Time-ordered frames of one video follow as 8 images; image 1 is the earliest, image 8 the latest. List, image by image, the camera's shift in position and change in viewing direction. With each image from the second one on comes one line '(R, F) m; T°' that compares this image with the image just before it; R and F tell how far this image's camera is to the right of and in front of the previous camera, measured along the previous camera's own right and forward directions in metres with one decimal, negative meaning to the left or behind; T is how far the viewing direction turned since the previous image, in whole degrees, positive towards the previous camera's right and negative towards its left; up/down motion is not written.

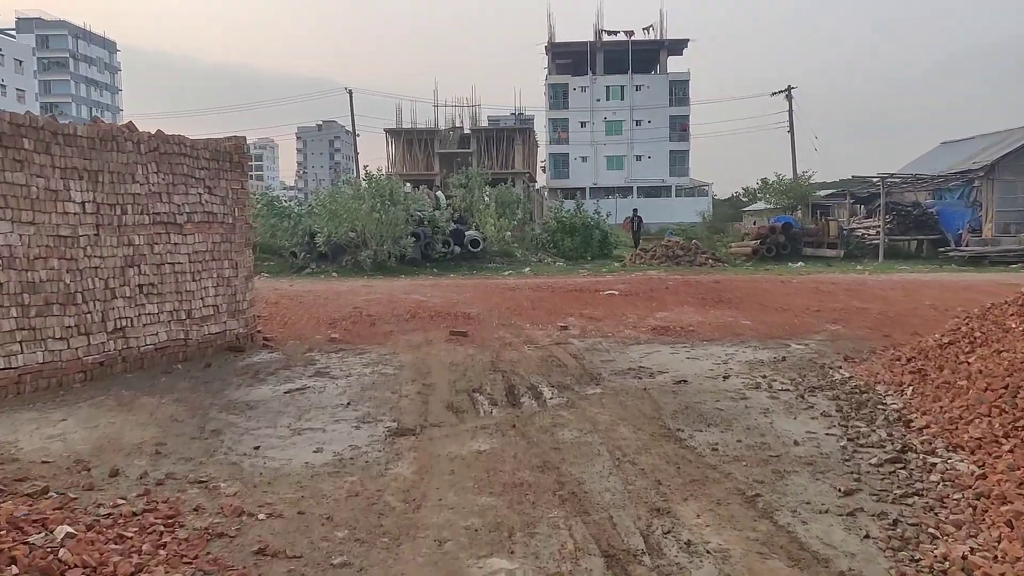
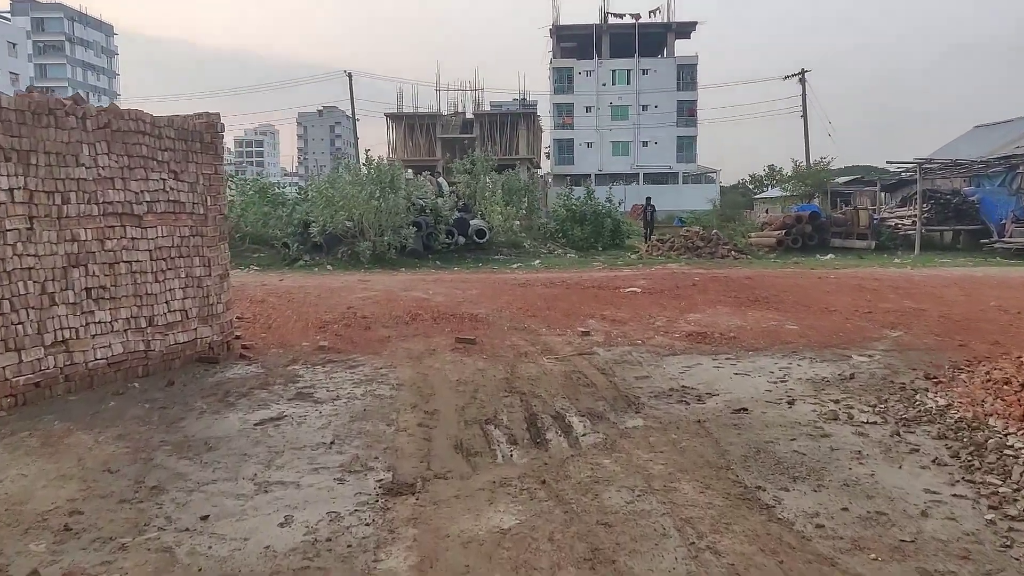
(-0.1, +1.2) m; 0°
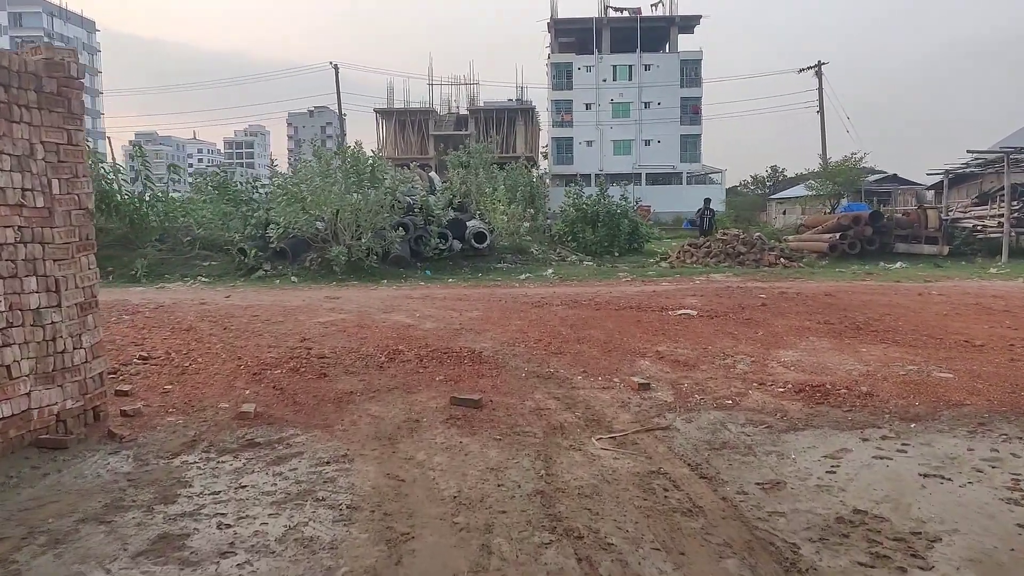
(-0.2, +2.8) m; 0°
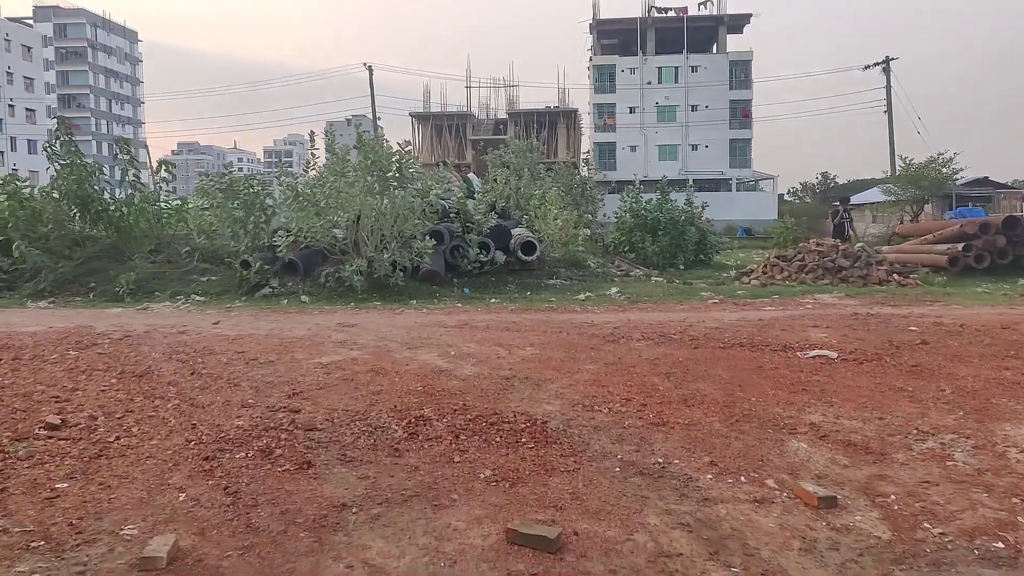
(-0.3, +2.3) m; -3°
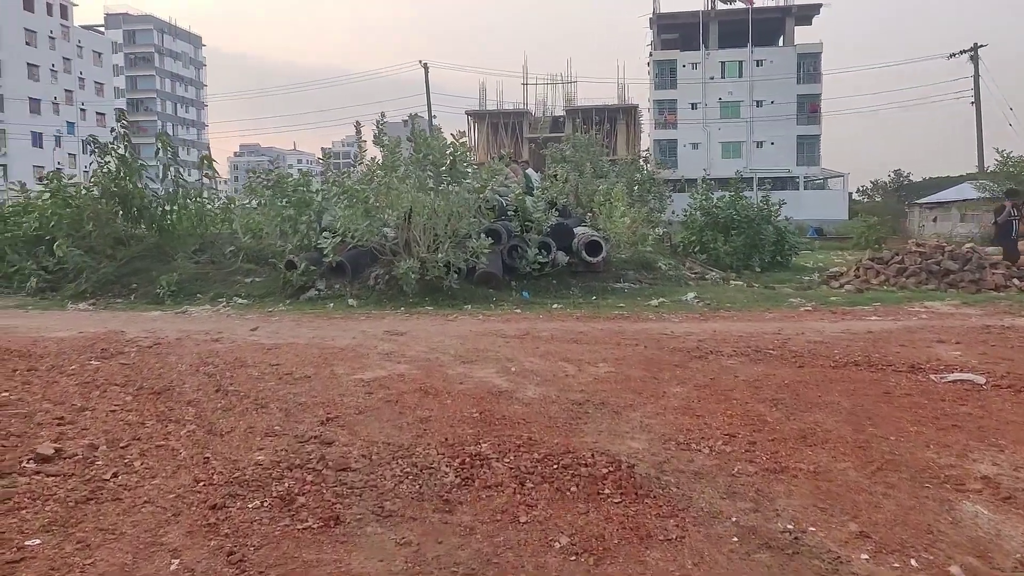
(-0.1, +0.9) m; -4°
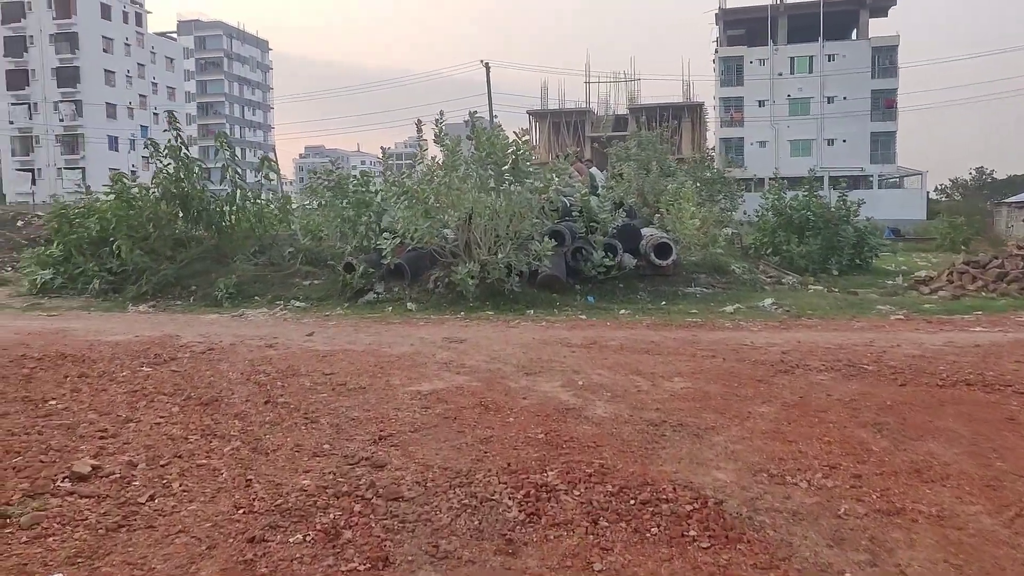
(0.0, +0.4) m; -4°
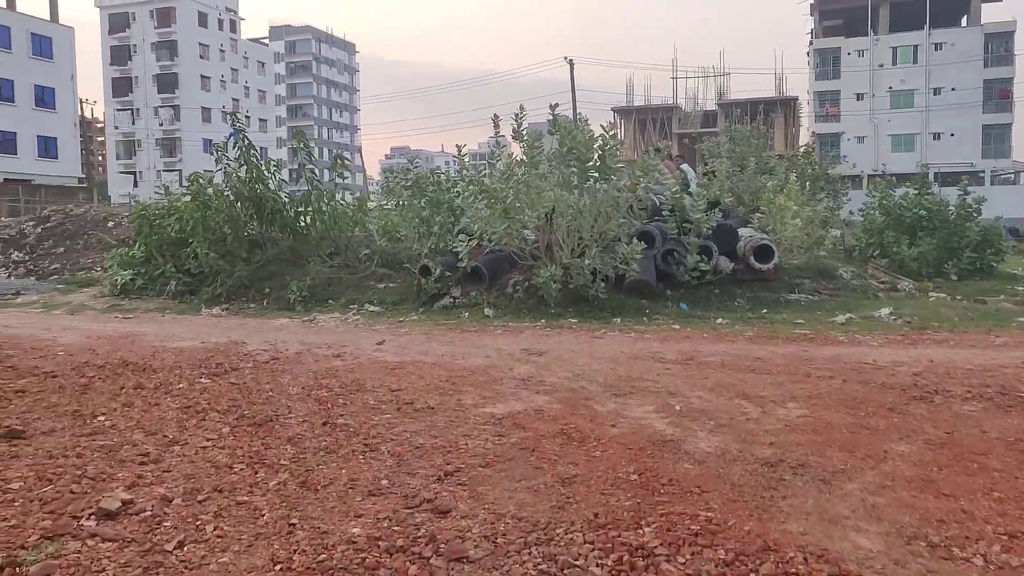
(0.0, +0.6) m; -6°
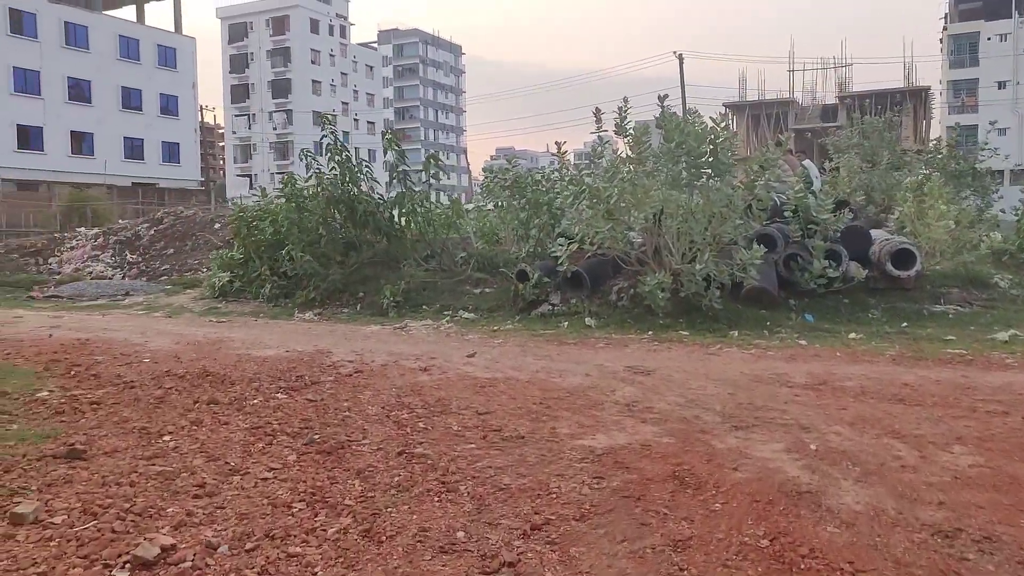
(0.0, +0.6) m; -8°
